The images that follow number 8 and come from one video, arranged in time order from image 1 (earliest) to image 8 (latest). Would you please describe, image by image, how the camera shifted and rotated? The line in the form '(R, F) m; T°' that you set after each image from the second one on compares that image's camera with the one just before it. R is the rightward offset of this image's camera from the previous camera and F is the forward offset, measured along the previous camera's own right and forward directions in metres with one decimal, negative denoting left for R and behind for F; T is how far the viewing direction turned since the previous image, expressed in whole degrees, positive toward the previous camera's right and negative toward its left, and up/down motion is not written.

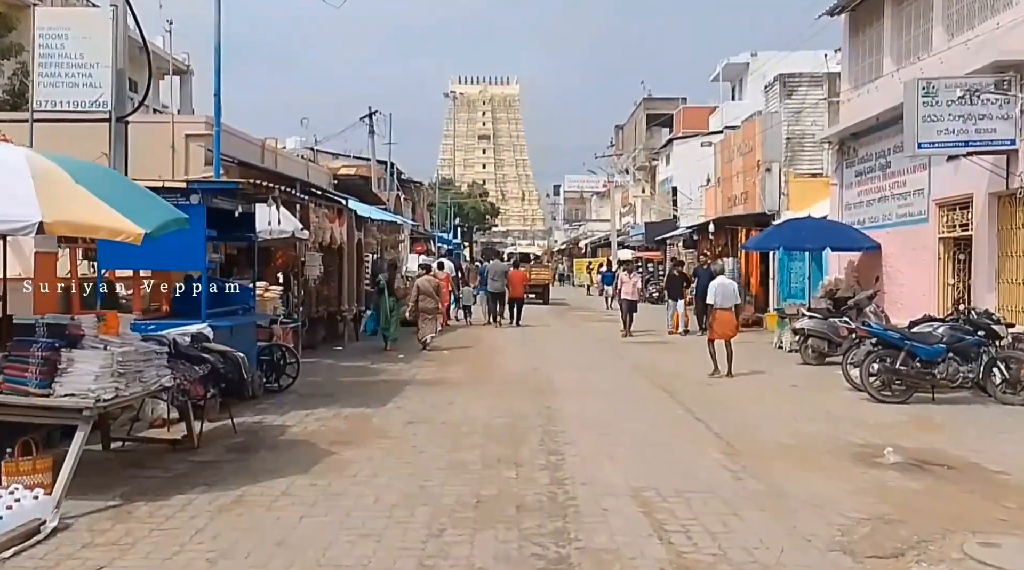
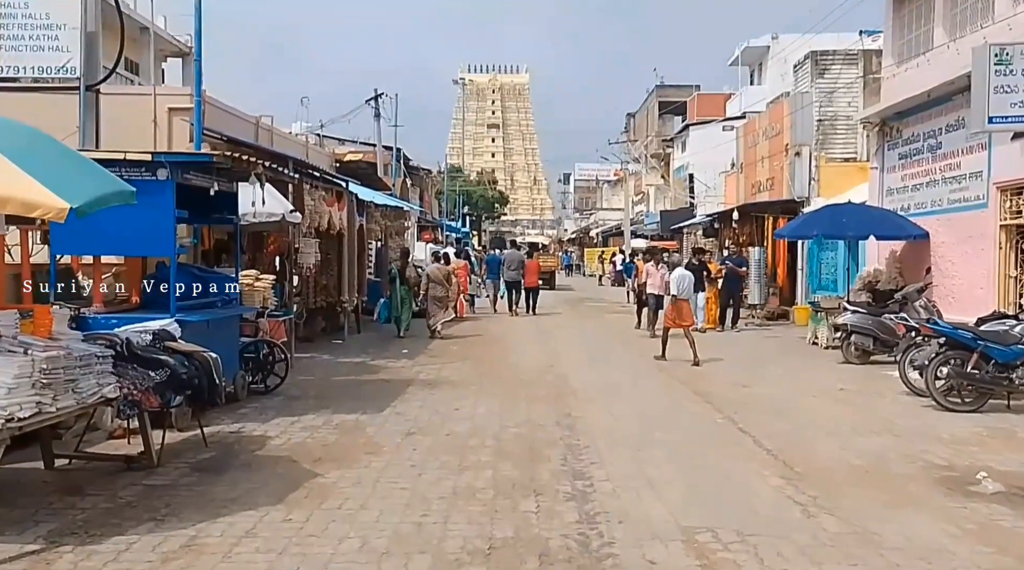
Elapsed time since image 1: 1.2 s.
(-0.1, +1.6) m; 0°
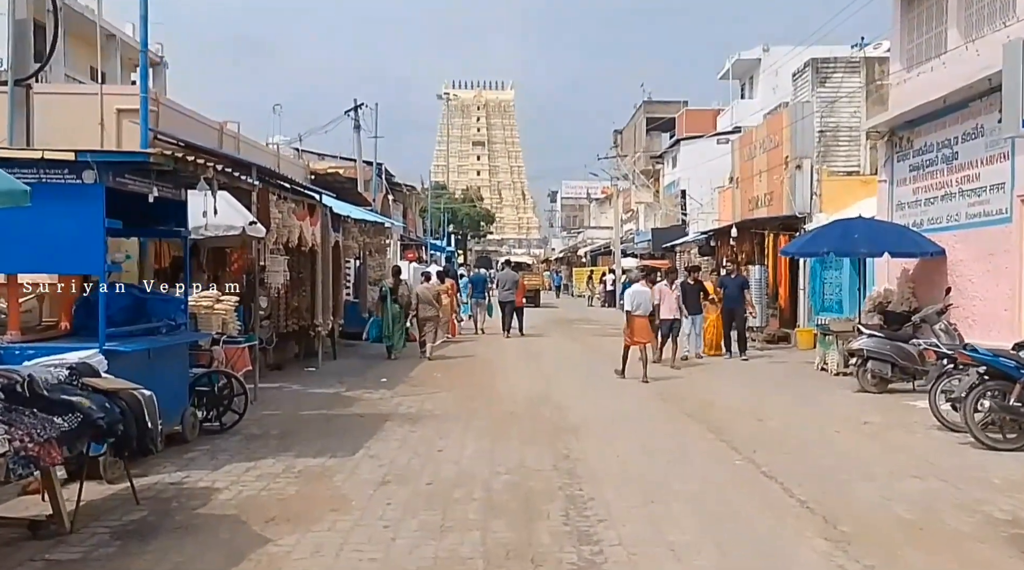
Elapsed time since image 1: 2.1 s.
(0.0, +1.4) m; +1°
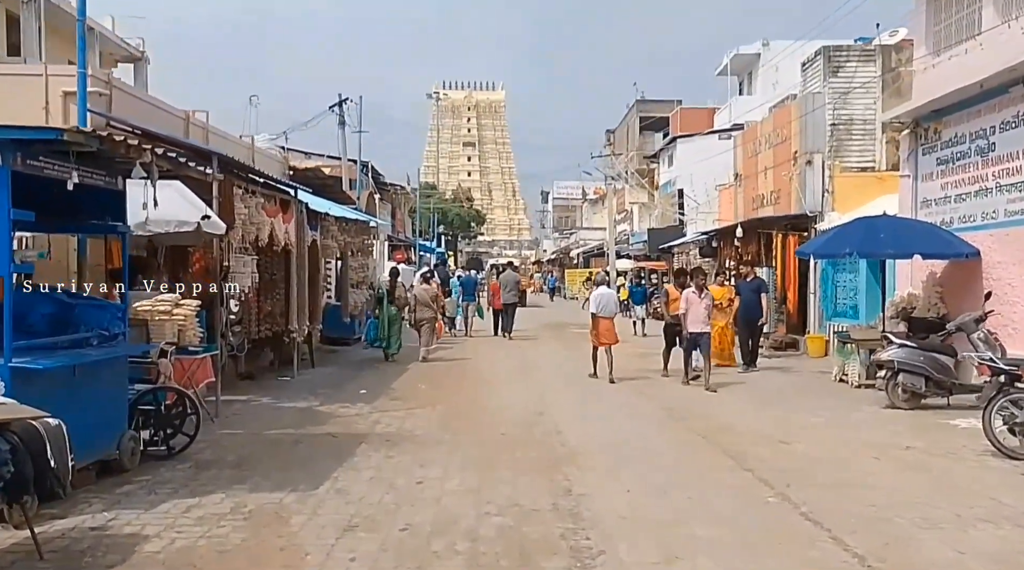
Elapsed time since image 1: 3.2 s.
(0.0, +1.5) m; 0°
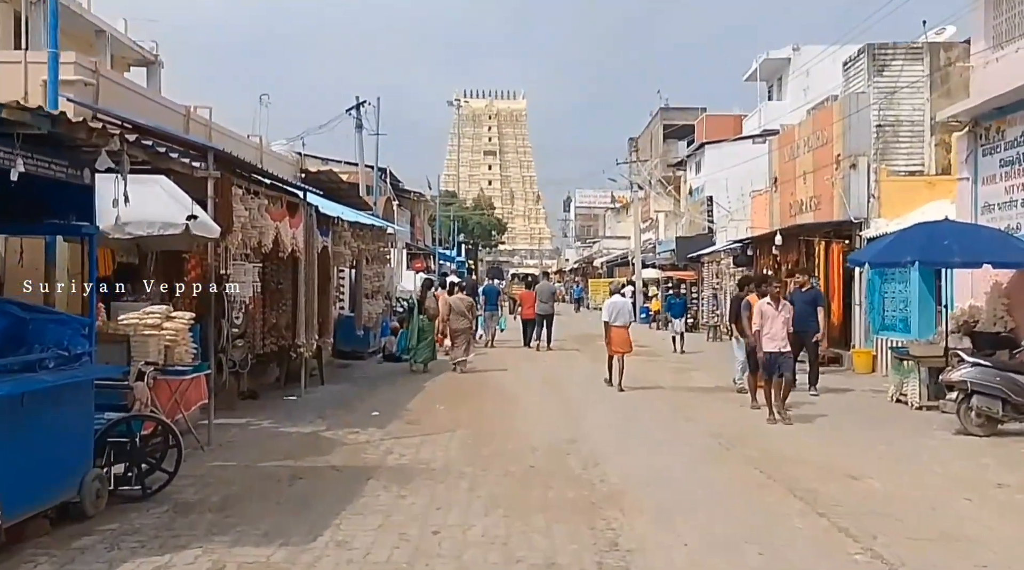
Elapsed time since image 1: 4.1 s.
(-0.1, +1.4) m; -1°
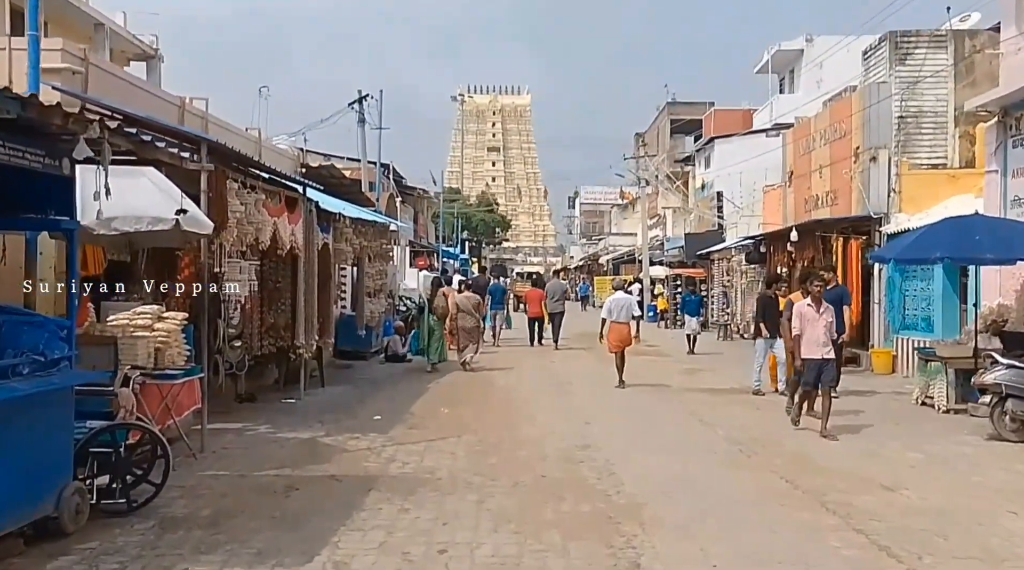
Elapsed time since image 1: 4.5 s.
(-0.1, +0.6) m; 0°
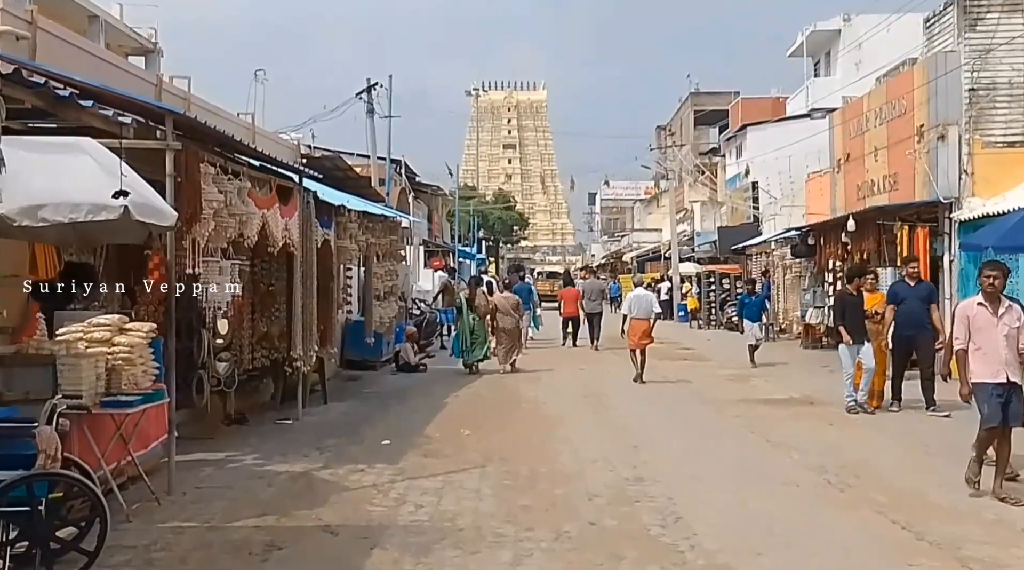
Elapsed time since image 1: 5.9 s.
(-0.1, +1.9) m; -1°
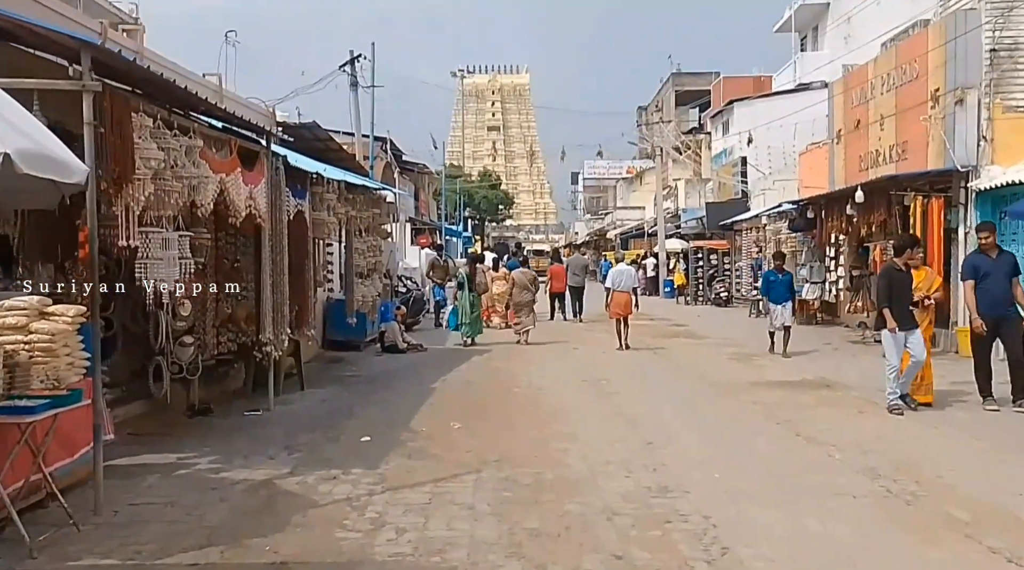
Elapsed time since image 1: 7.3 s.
(-0.1, +1.5) m; +1°
